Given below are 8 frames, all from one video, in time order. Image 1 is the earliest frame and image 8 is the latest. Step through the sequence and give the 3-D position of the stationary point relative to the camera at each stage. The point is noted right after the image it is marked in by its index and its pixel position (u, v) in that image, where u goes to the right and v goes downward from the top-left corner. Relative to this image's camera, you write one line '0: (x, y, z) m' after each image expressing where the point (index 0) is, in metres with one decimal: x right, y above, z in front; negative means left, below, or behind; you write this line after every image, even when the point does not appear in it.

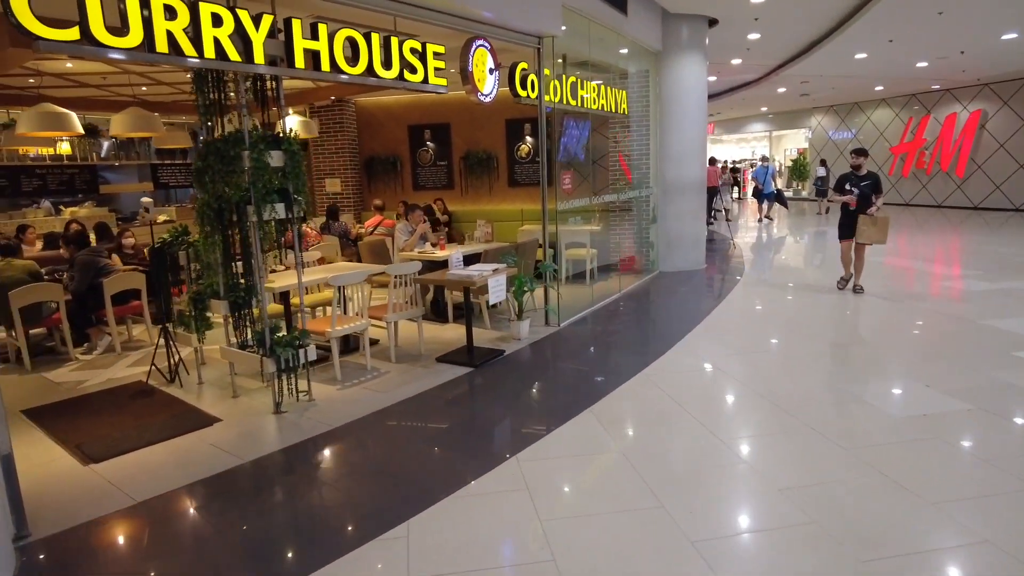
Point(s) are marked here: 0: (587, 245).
0: (+0.8, +0.5, +7.4) m
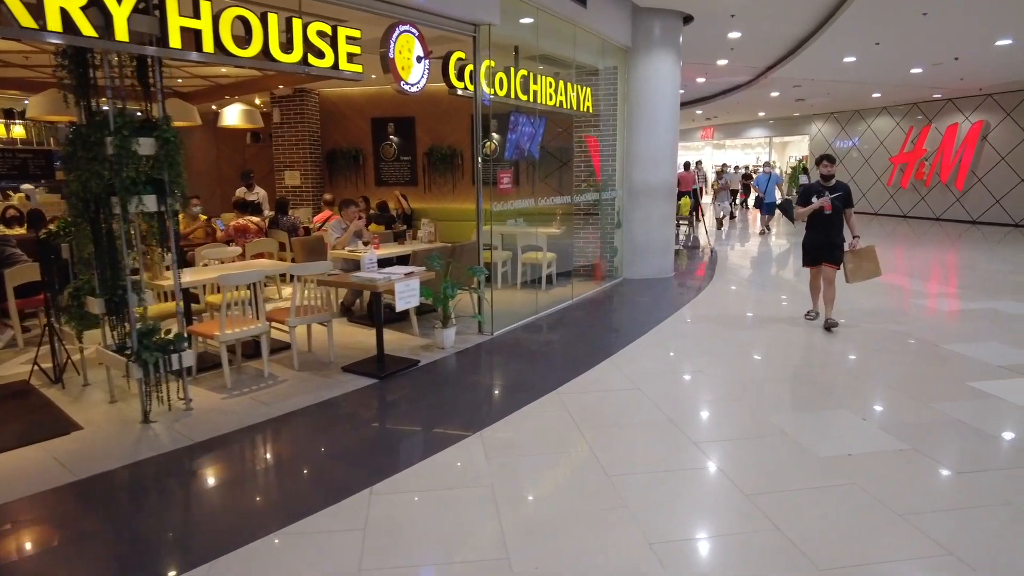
0: (+0.3, +0.4, +7.0) m
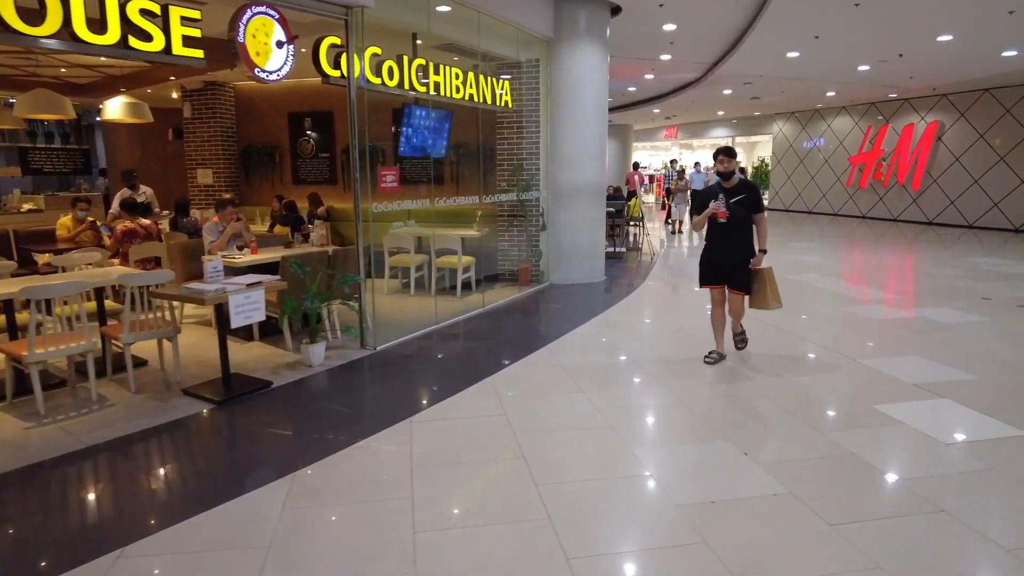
0: (-0.6, +0.4, +6.6) m
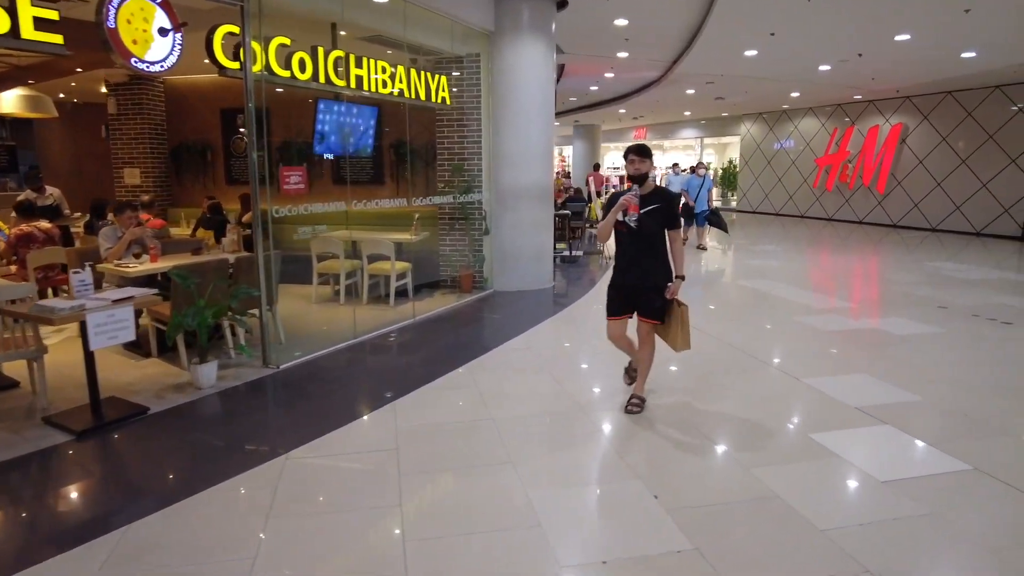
0: (-1.2, +0.3, +6.2) m
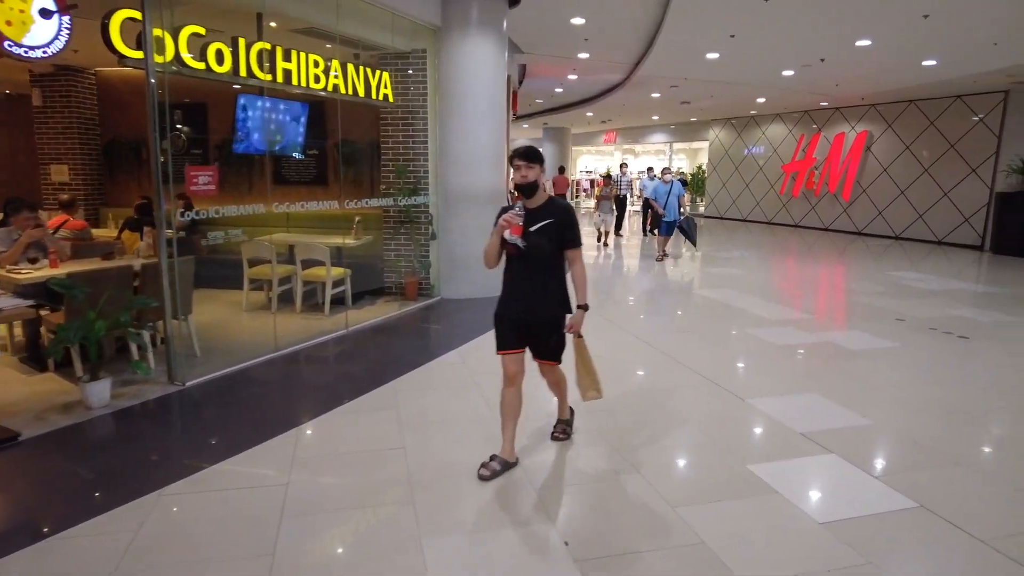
0: (-1.6, +0.2, +5.8) m
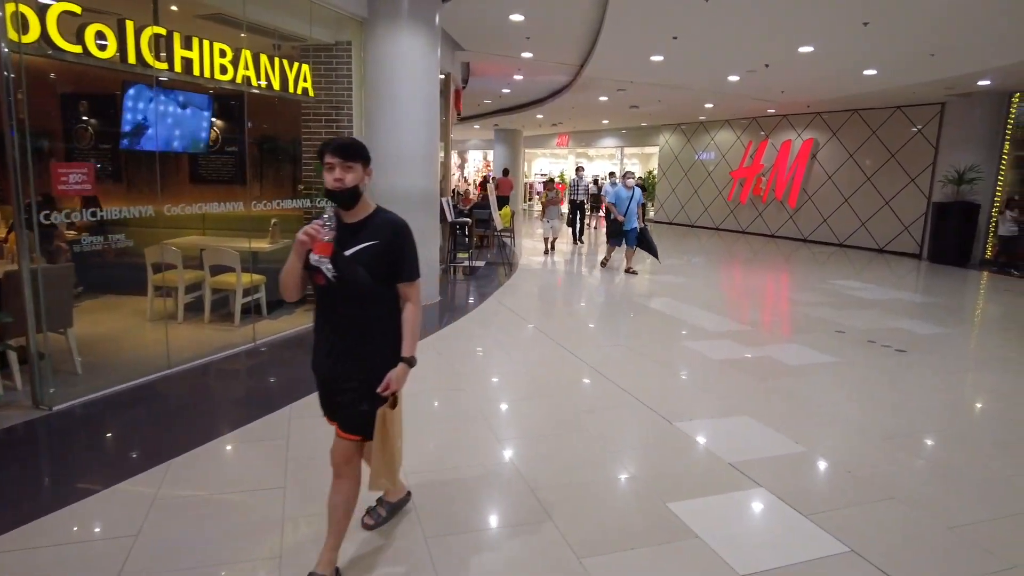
0: (-2.2, +0.1, +5.4) m
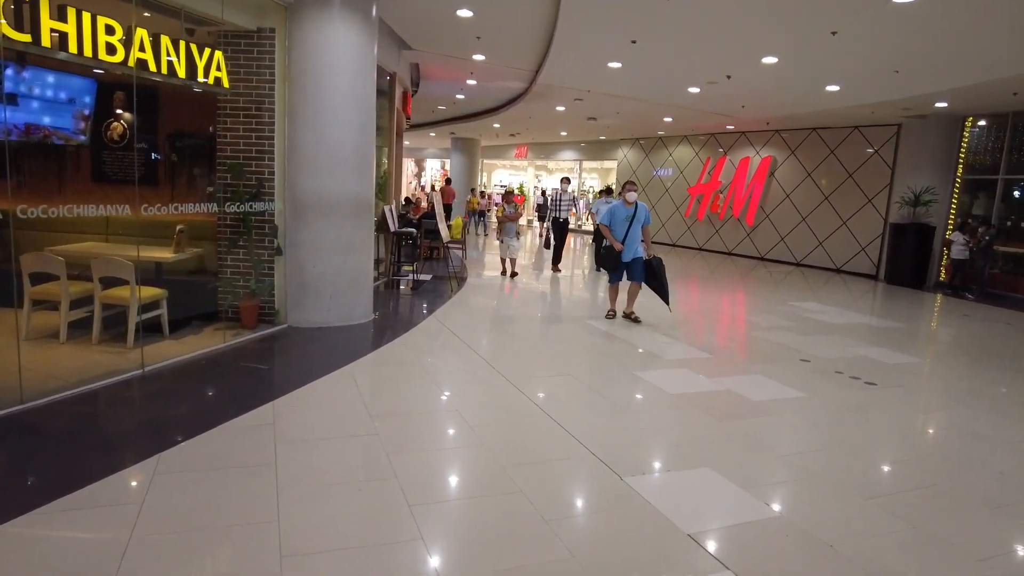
0: (-2.7, 0.0, +4.7) m
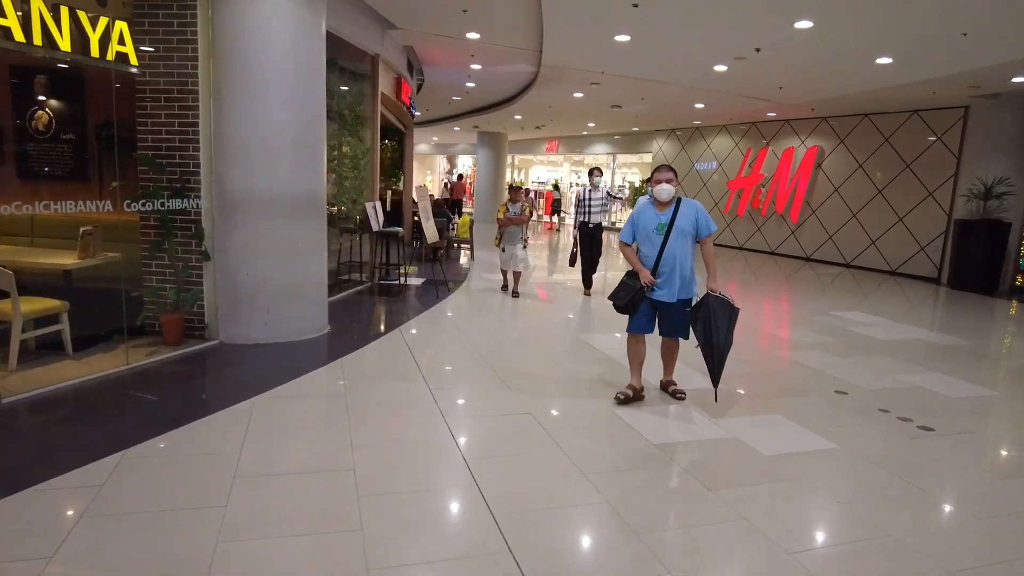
0: (-3.0, 0.0, +4.0) m
